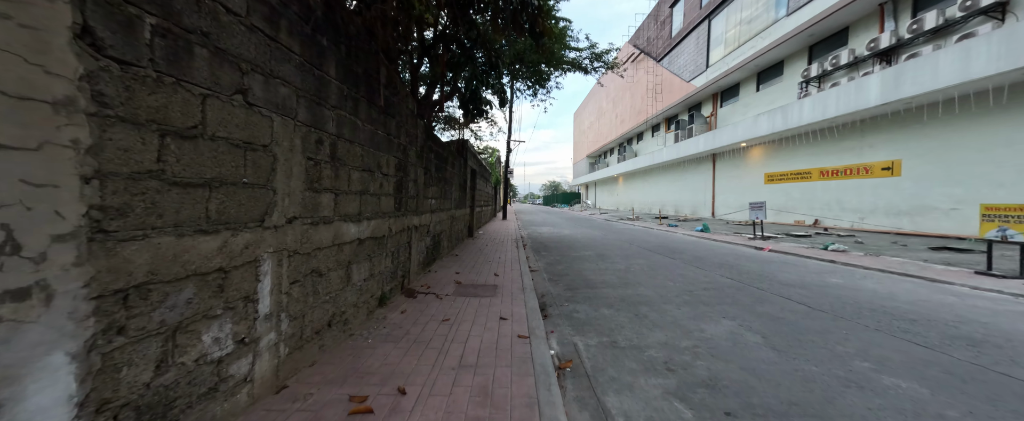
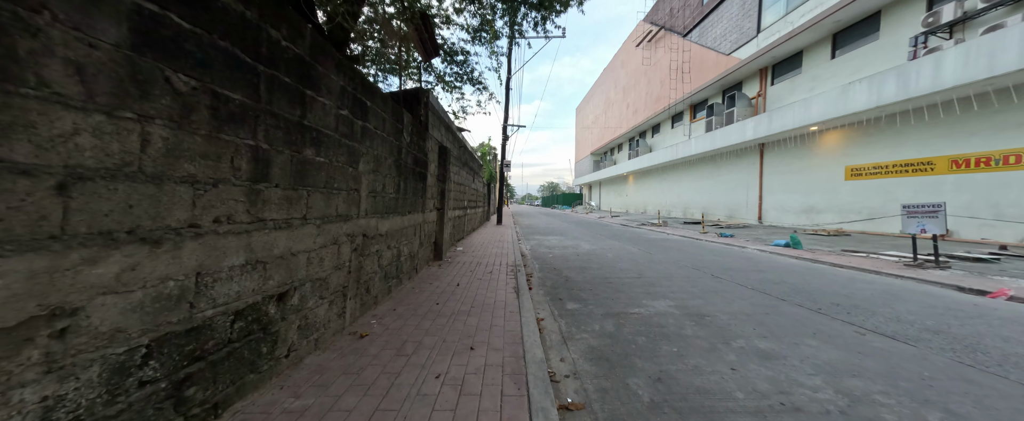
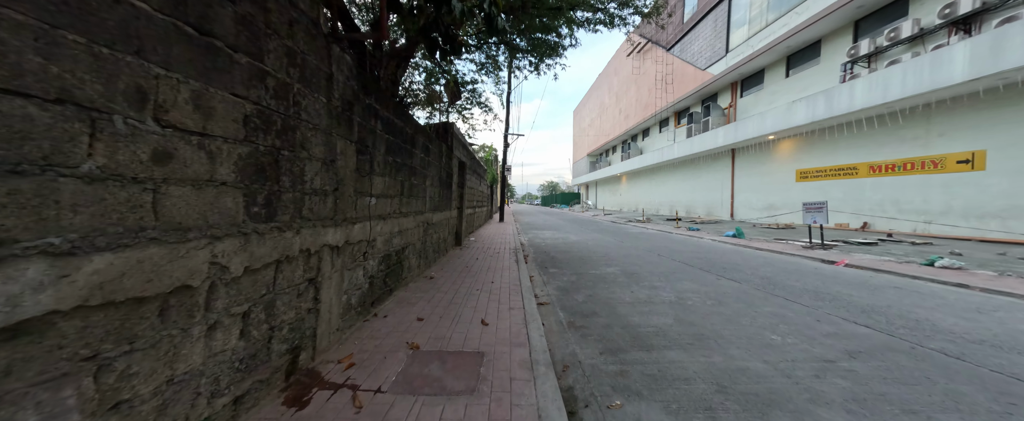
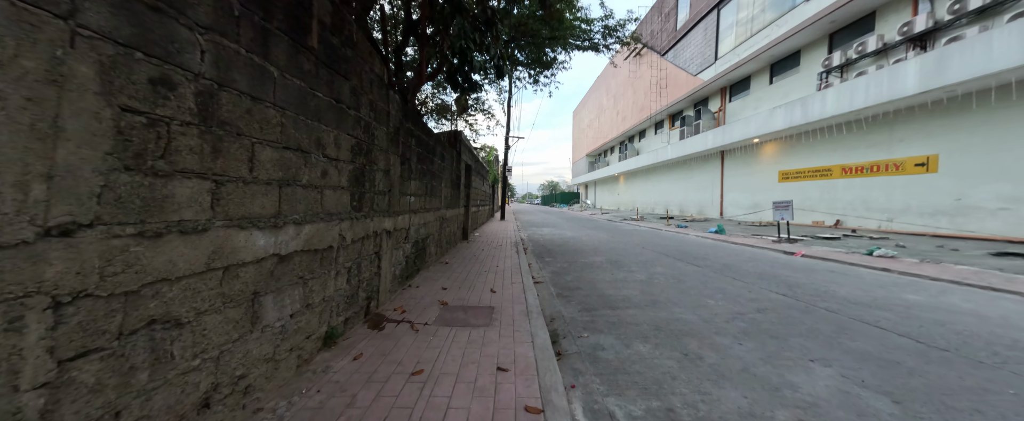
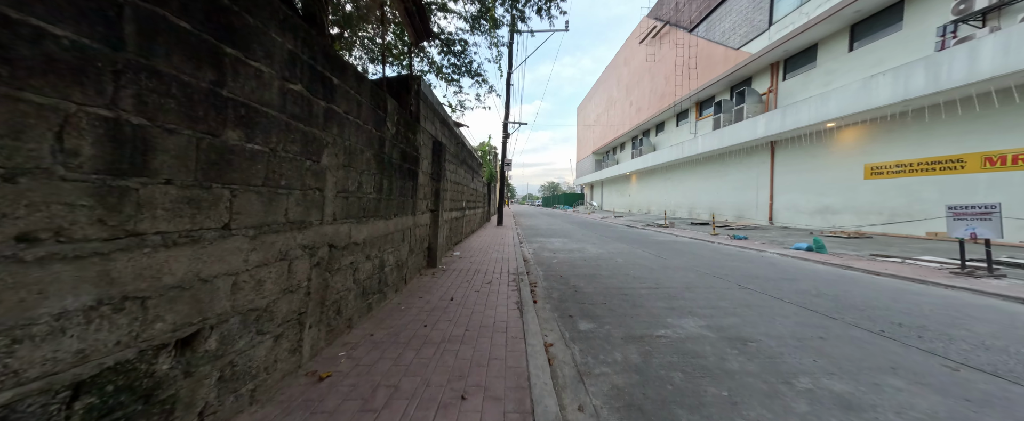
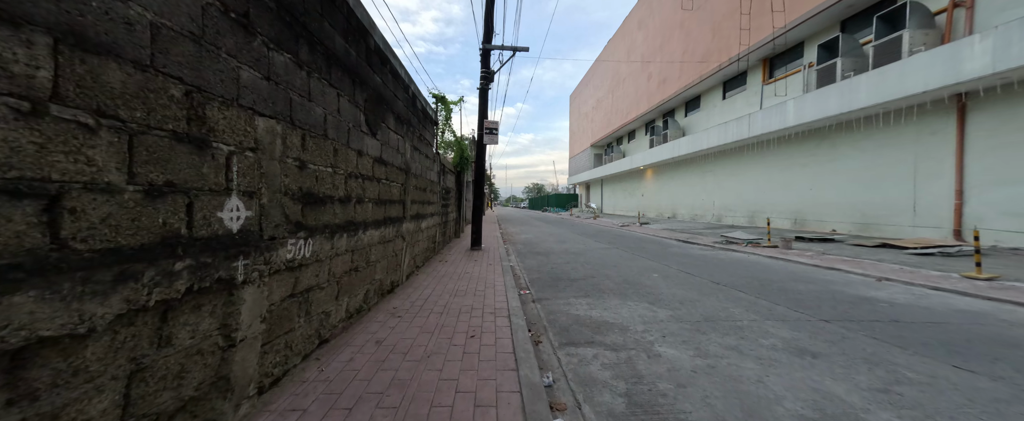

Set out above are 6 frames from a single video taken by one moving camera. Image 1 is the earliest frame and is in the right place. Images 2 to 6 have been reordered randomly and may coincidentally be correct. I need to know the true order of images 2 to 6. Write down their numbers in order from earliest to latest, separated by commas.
4, 3, 2, 5, 6
